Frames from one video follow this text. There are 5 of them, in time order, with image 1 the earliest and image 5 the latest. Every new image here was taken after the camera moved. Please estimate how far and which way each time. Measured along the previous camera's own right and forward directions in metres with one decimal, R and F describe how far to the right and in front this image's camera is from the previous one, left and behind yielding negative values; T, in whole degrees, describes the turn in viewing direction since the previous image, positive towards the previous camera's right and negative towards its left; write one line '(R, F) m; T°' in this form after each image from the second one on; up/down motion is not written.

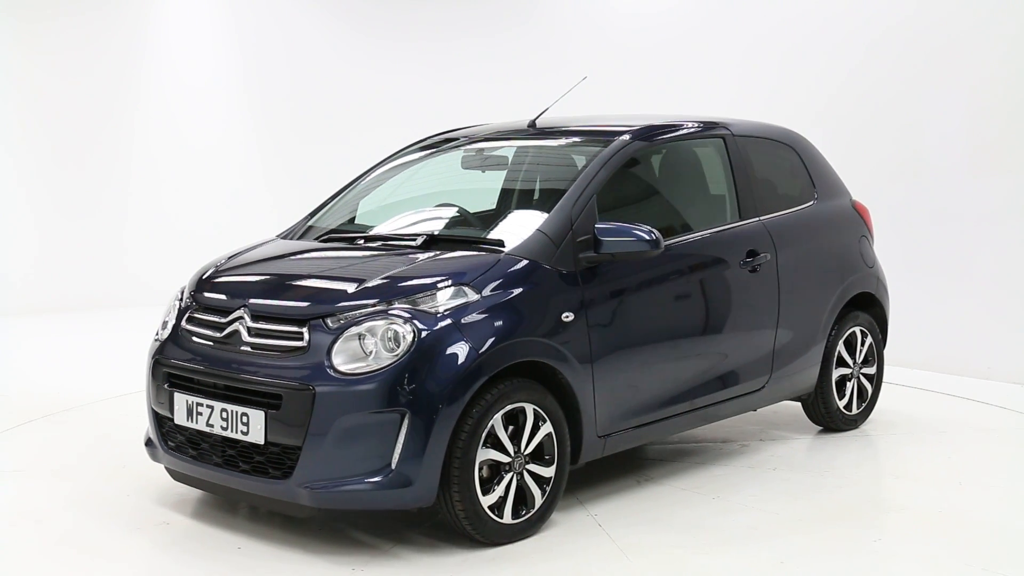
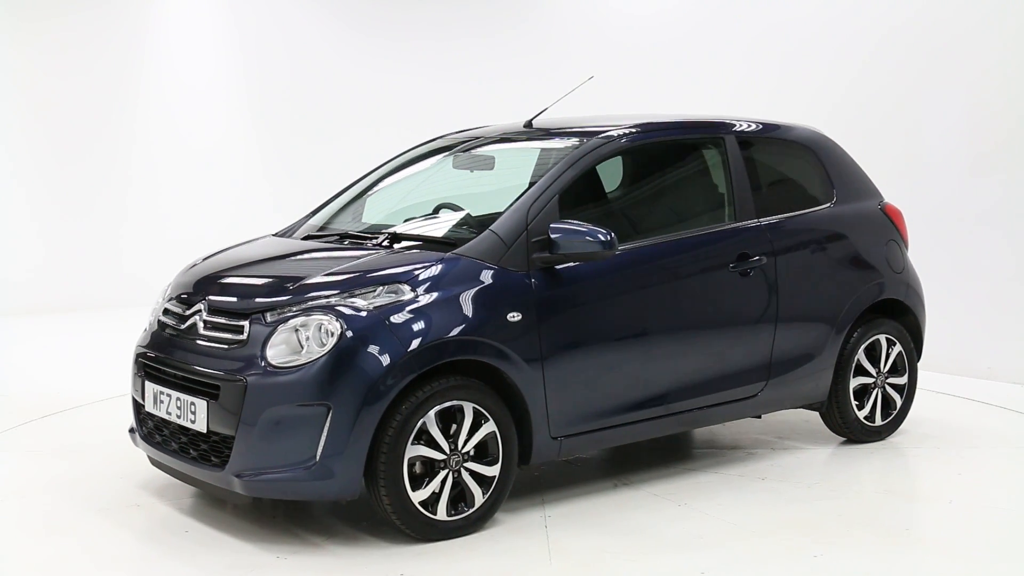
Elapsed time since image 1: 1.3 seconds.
(+0.7, 0.0) m; -9°
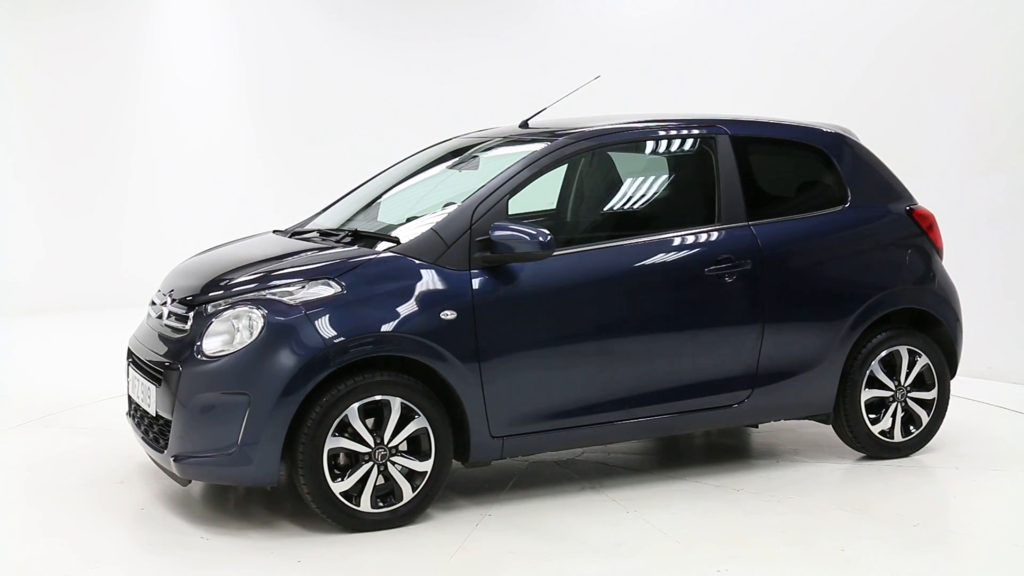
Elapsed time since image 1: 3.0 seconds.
(+0.8, +0.1) m; -11°
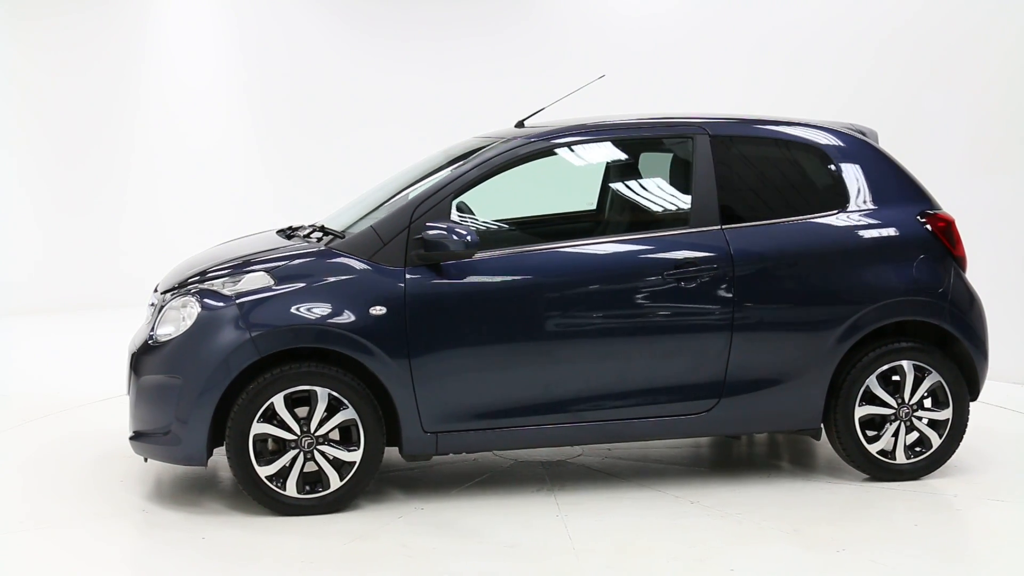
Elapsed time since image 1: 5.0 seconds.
(+0.9, +0.1) m; -12°
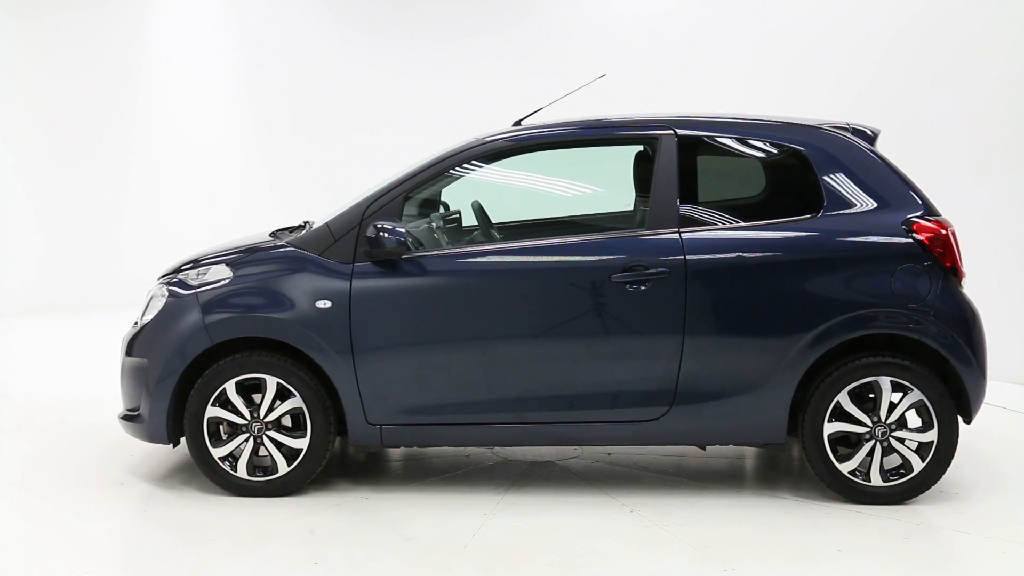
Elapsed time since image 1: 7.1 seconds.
(+0.9, 0.0) m; -11°
